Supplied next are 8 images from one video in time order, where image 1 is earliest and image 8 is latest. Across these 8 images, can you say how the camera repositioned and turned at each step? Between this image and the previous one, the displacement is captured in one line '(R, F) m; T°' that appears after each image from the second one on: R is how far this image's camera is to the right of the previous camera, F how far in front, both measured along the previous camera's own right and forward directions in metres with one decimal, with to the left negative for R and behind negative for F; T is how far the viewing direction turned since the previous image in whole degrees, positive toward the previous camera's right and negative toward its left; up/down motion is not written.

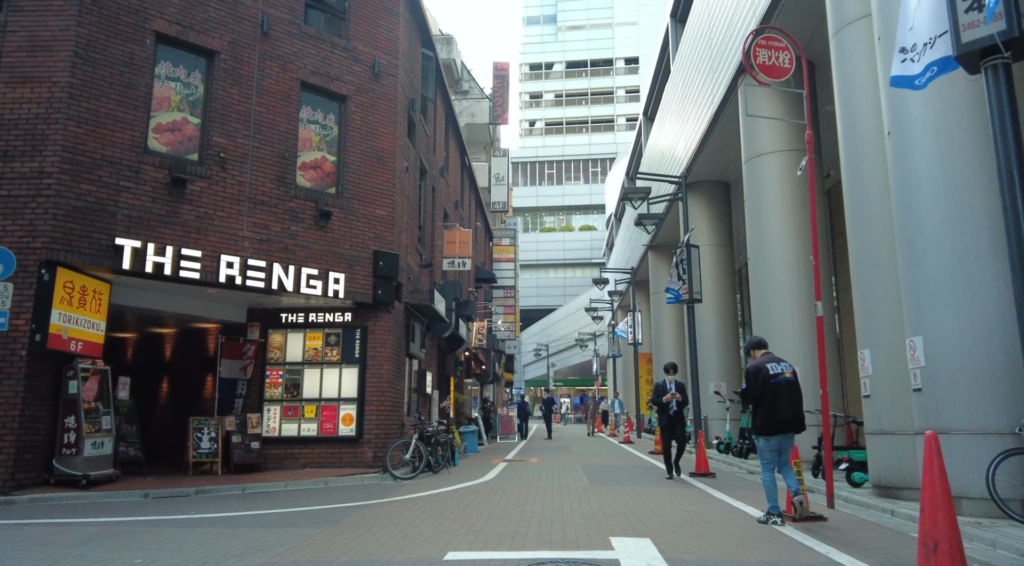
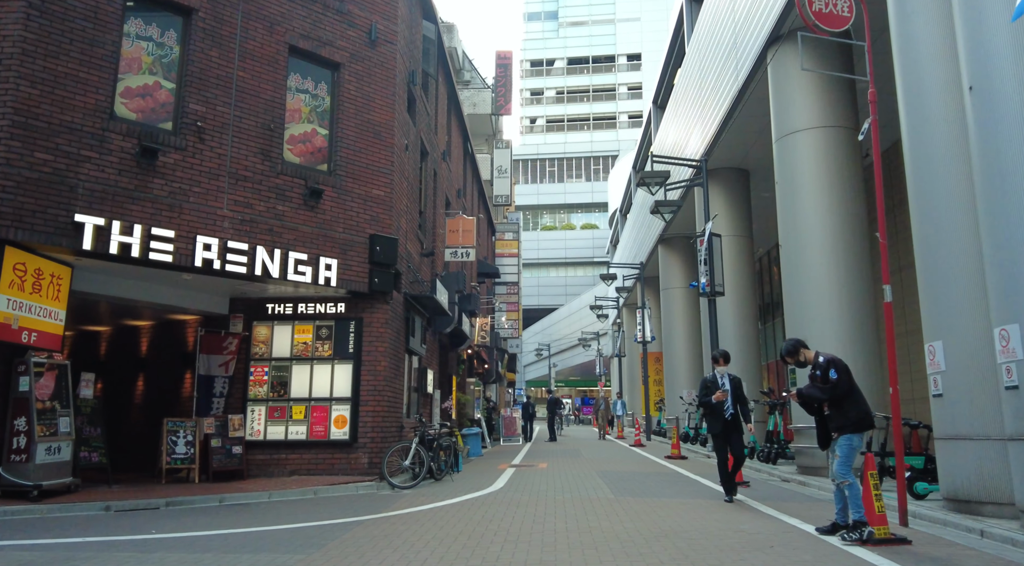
(-0.2, +1.4) m; 0°
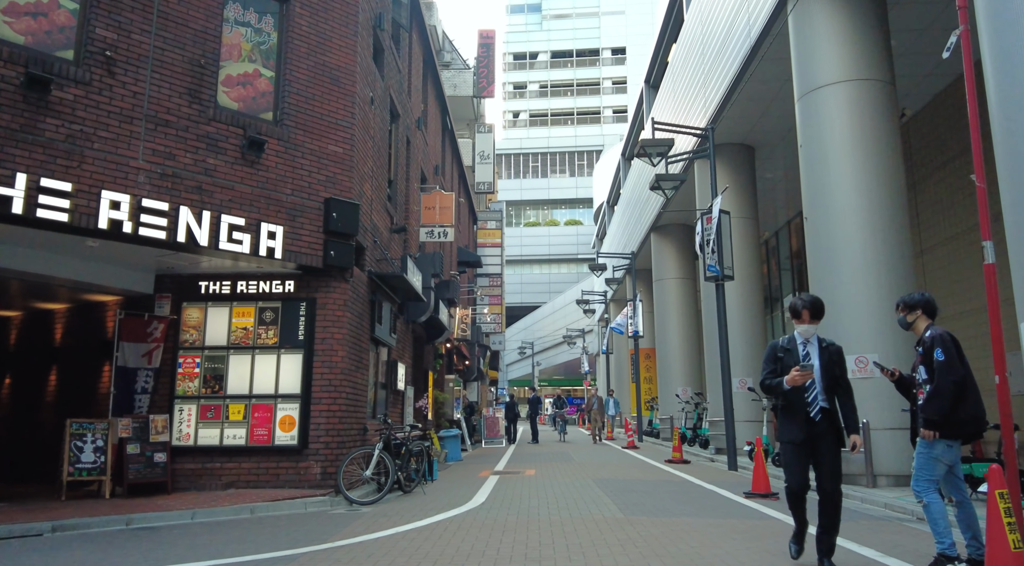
(0.0, +2.0) m; +2°
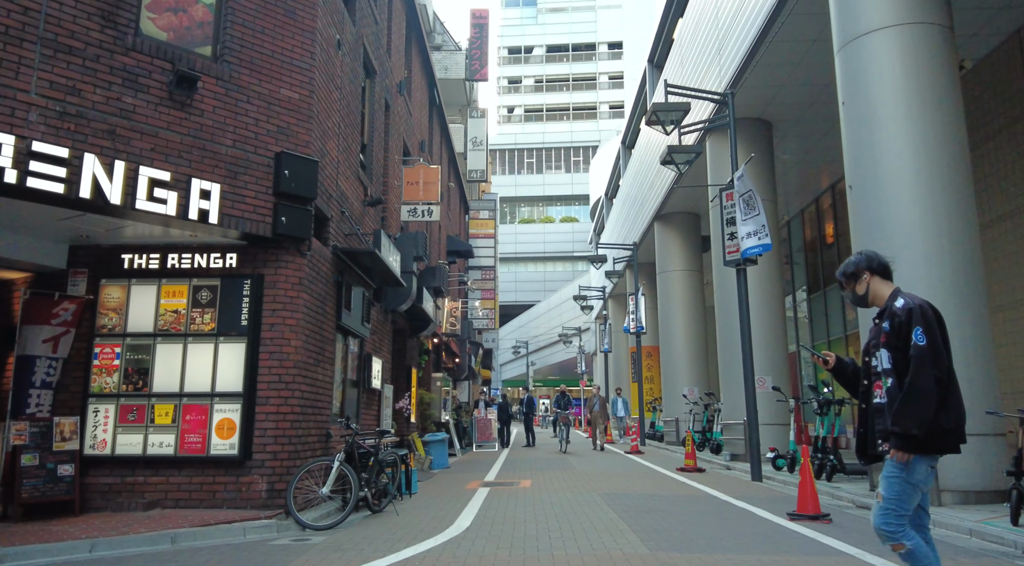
(0.0, +1.9) m; 0°
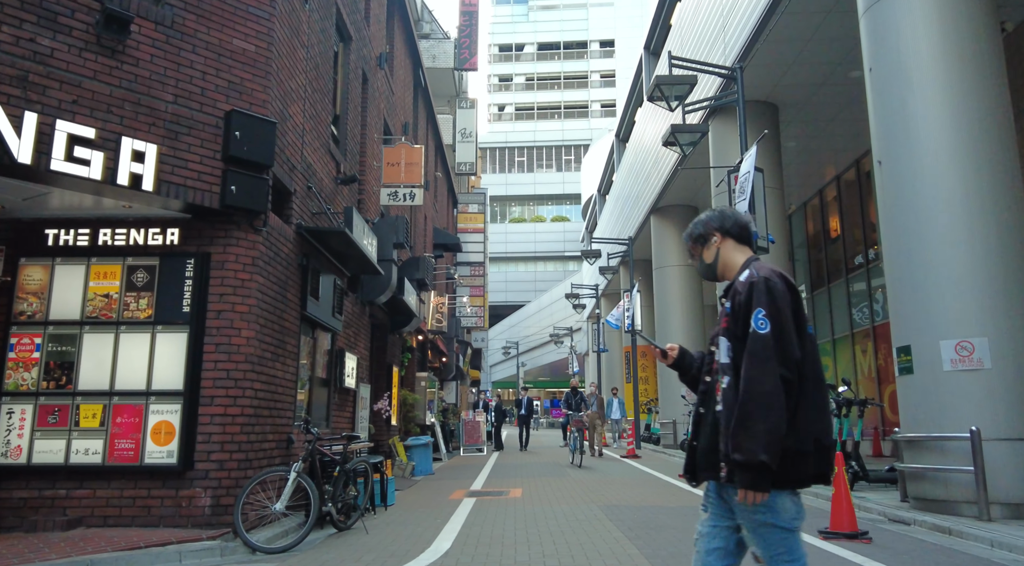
(0.0, +1.2) m; +1°
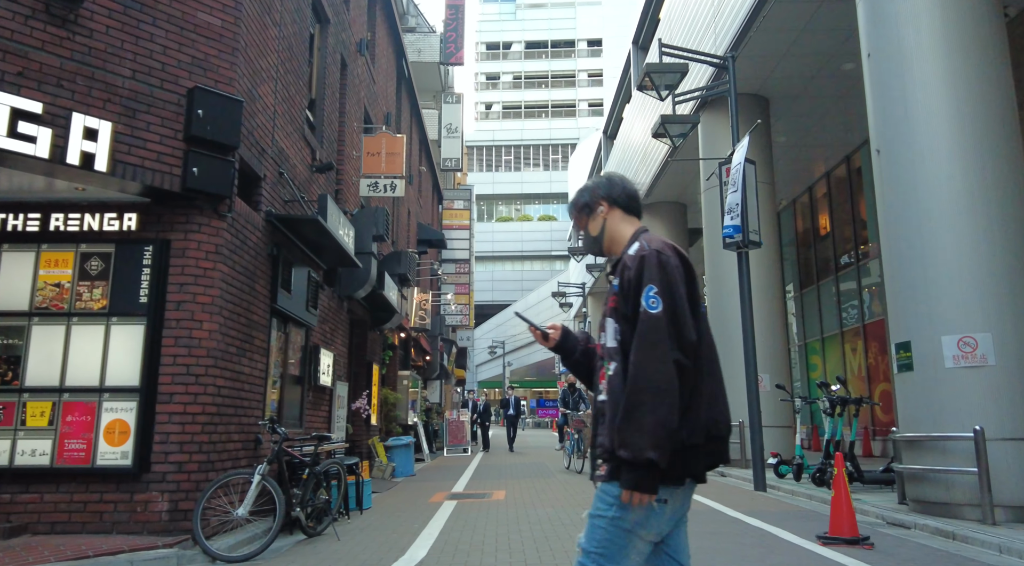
(0.0, +0.4) m; +1°
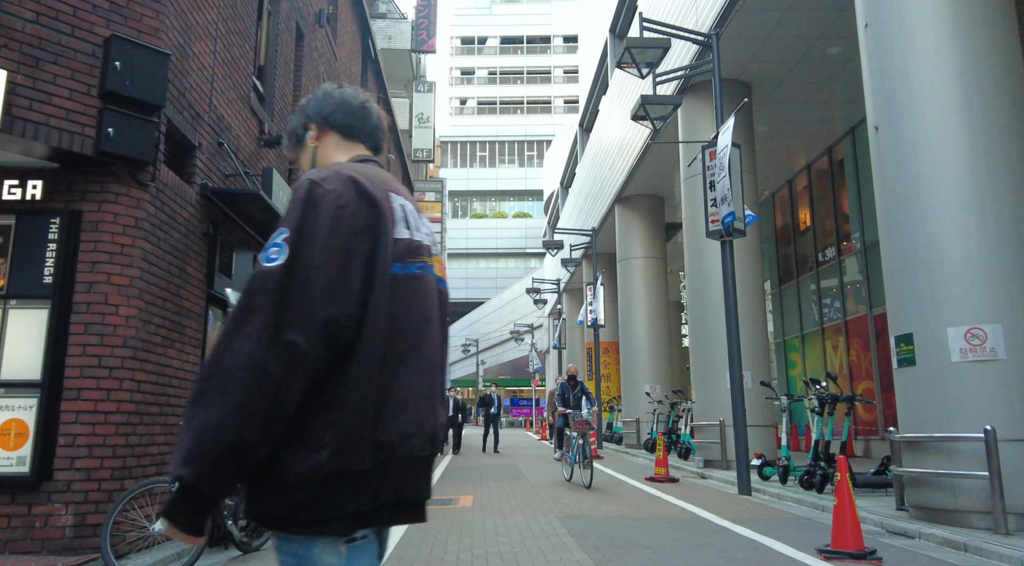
(+0.1, +0.8) m; +2°
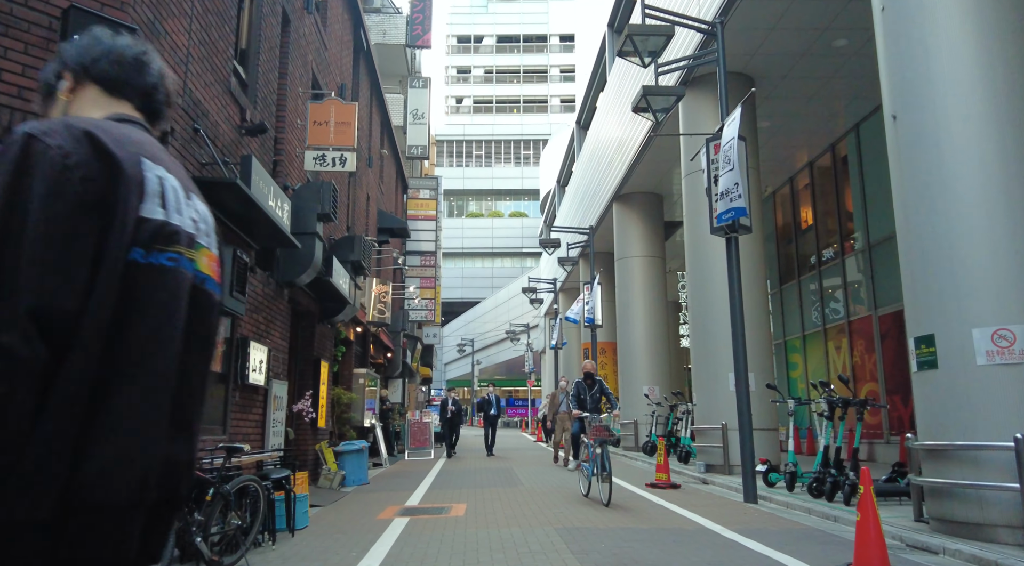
(0.0, +0.5) m; 0°
